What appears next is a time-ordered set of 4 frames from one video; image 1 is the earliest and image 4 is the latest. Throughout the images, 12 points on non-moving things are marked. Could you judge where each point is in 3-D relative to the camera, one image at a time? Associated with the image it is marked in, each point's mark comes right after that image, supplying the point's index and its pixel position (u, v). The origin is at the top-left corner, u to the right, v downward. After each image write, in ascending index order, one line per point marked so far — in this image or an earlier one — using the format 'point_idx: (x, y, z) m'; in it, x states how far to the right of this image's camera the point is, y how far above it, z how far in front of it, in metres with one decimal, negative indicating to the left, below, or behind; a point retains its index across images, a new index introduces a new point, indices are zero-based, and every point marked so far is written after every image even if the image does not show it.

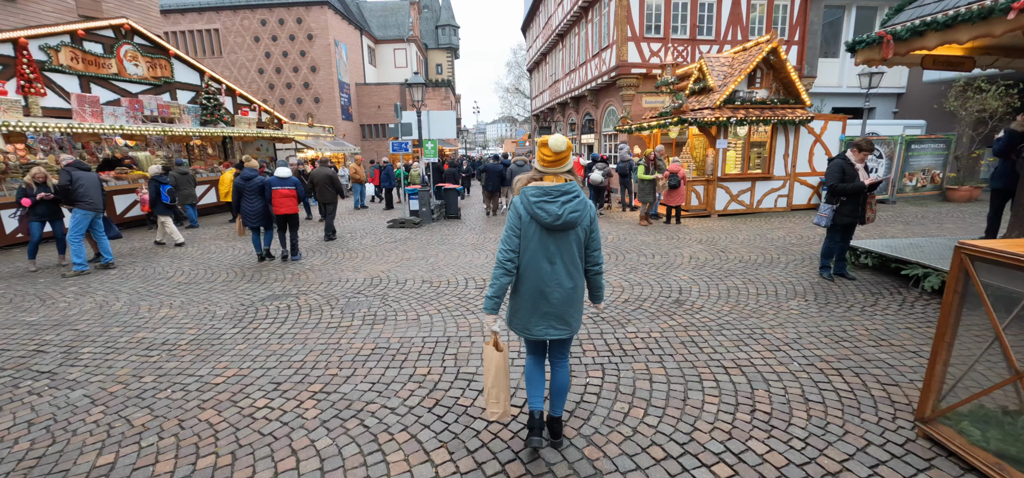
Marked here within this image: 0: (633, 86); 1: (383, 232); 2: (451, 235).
0: (+4.4, +5.6, +16.1) m
1: (-3.1, +0.2, +10.8) m
2: (-1.3, +0.1, +9.8) m
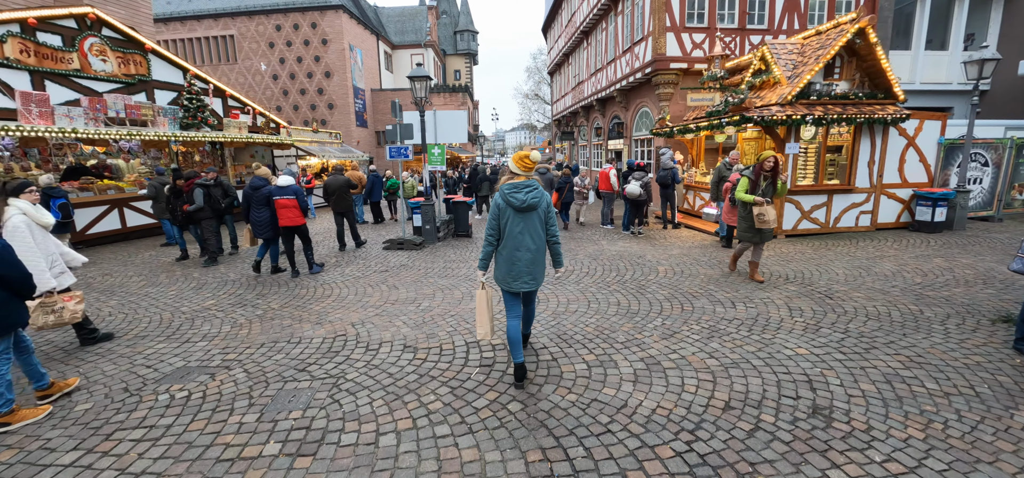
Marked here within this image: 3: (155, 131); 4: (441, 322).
0: (+5.0, +4.9, +14.0) m
1: (-2.7, -0.3, +8.9) m
2: (-1.0, -0.4, +7.8) m
3: (-8.5, +2.6, +10.6) m
4: (-0.8, -0.9, +4.7) m
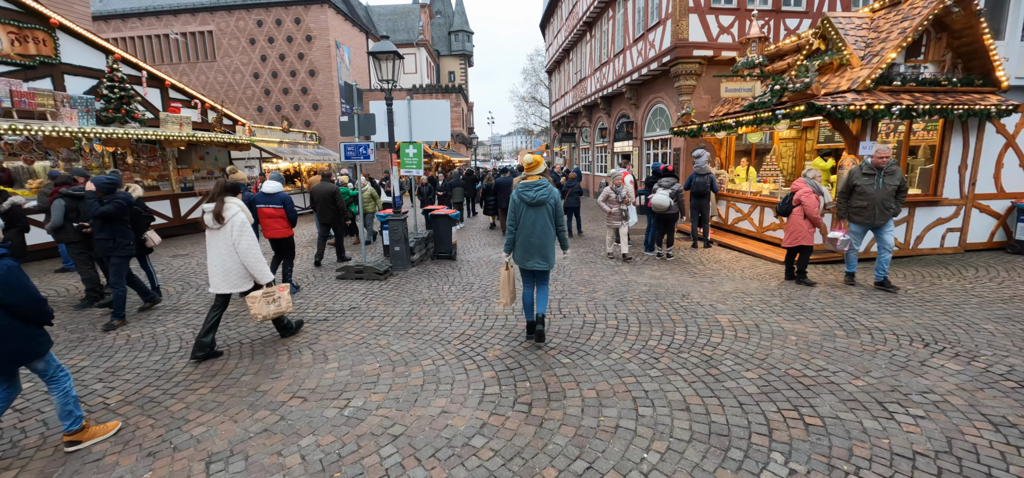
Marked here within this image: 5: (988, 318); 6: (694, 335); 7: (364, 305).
0: (+4.9, +4.5, +12.0) m
1: (-2.8, -0.7, +6.7) m
2: (-1.0, -0.8, +5.7) m
3: (-8.6, +2.2, +8.4) m
4: (-0.8, -1.3, +2.6) m
5: (+5.0, -0.8, +4.7) m
6: (+1.7, -0.9, +4.2) m
7: (-1.9, -0.8, +5.6) m
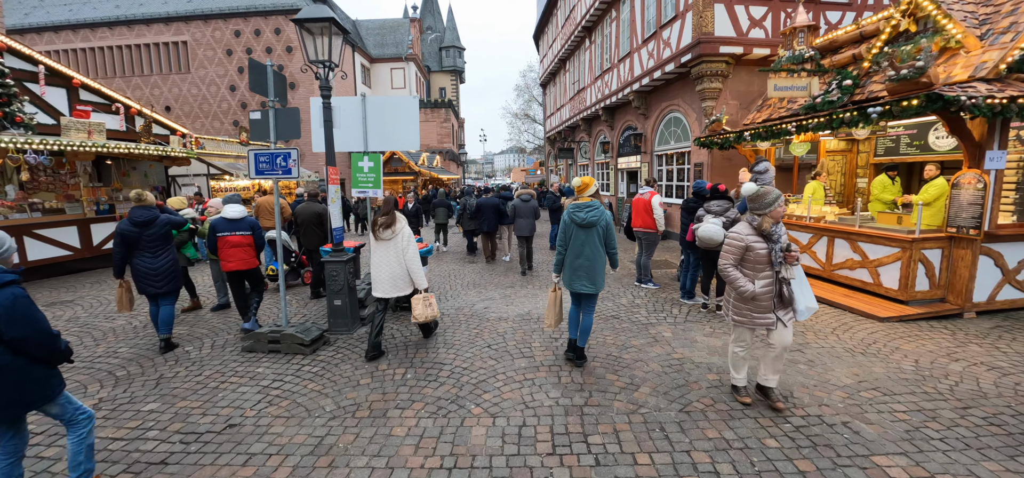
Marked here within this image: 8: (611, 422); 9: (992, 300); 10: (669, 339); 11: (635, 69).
0: (+4.7, +3.7, +10.1) m
1: (-2.9, -1.3, +4.5) m
2: (-1.1, -1.3, +3.5) m
3: (-8.8, +1.5, +6.2) m
4: (-0.9, -1.6, +0.3) m
5: (+4.9, -1.3, +2.6) m
6: (+1.7, -1.4, +2.1) m
7: (-1.9, -1.3, +3.4) m
8: (+0.7, -1.2, +3.0) m
9: (+6.0, -0.8, +5.4) m
10: (+1.6, -1.0, +4.7) m
11: (+3.7, +5.1, +13.4) m
